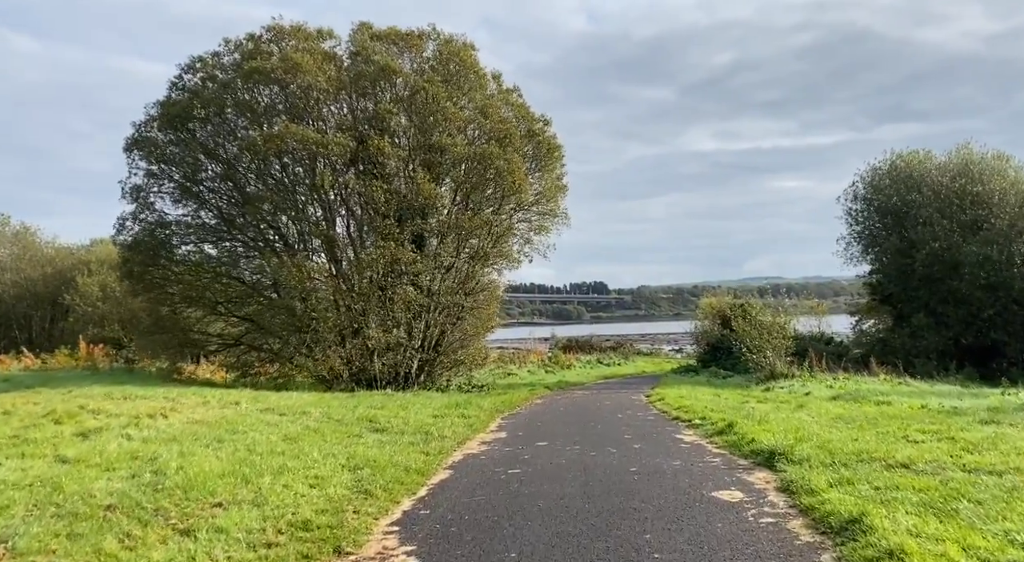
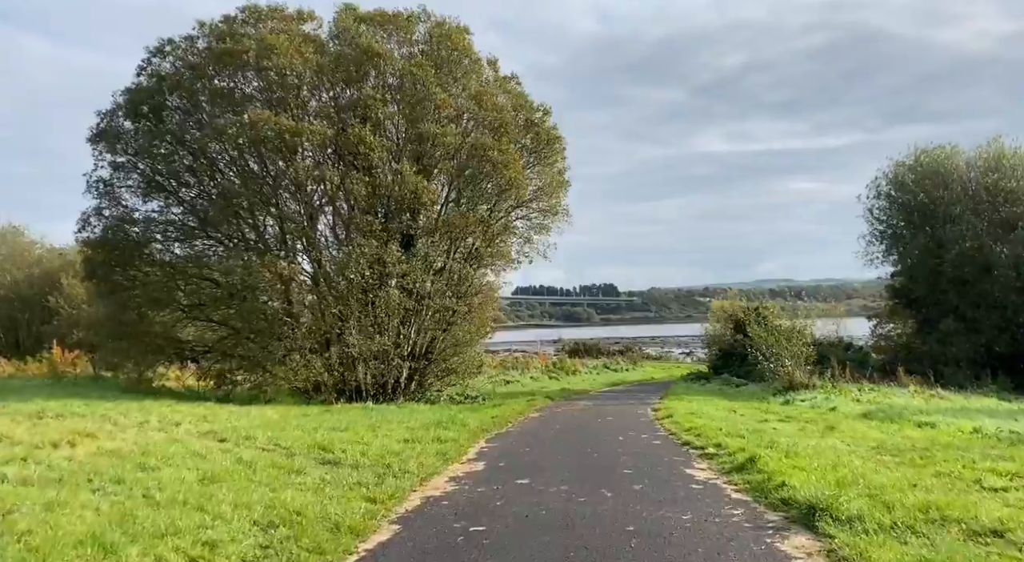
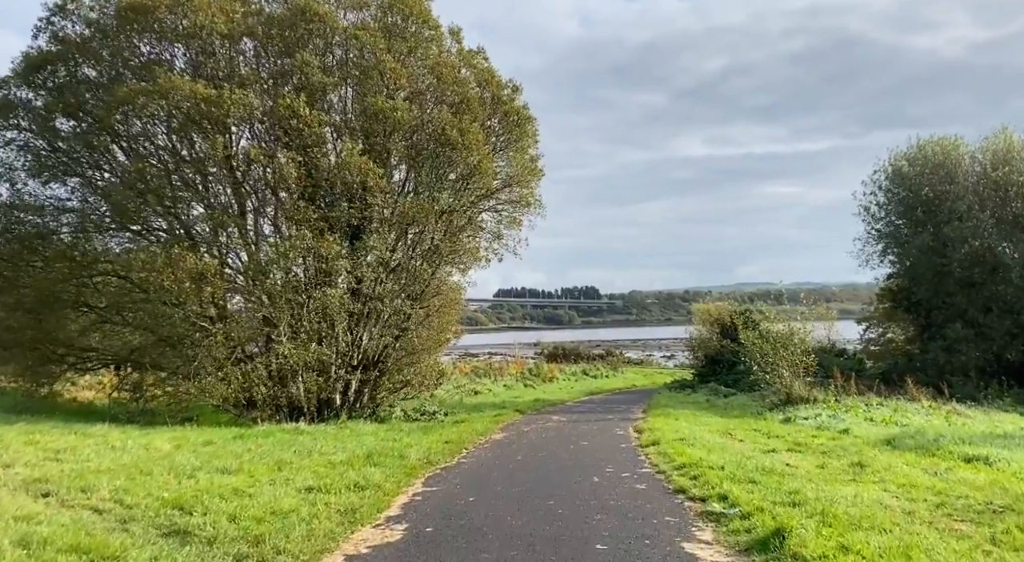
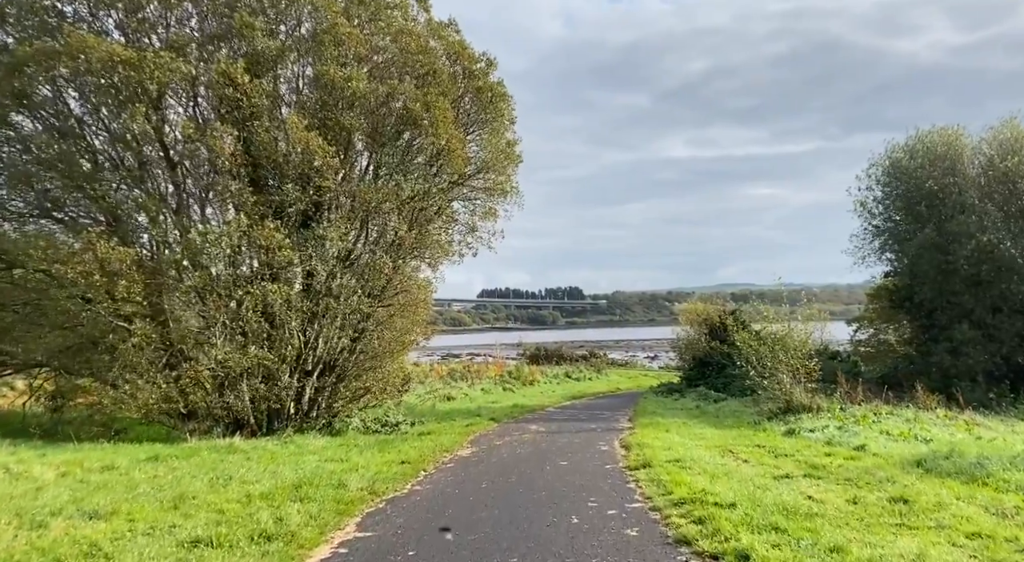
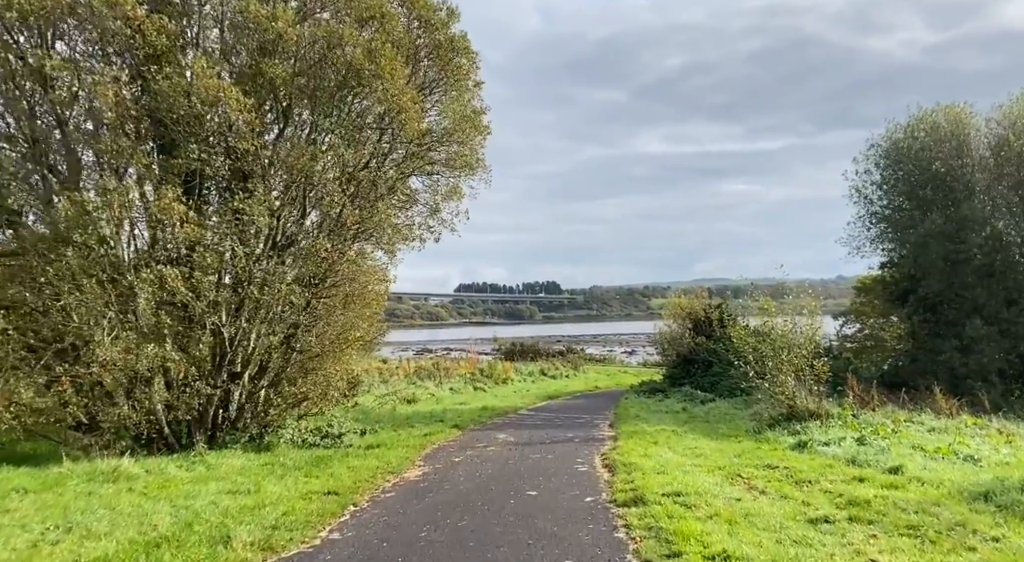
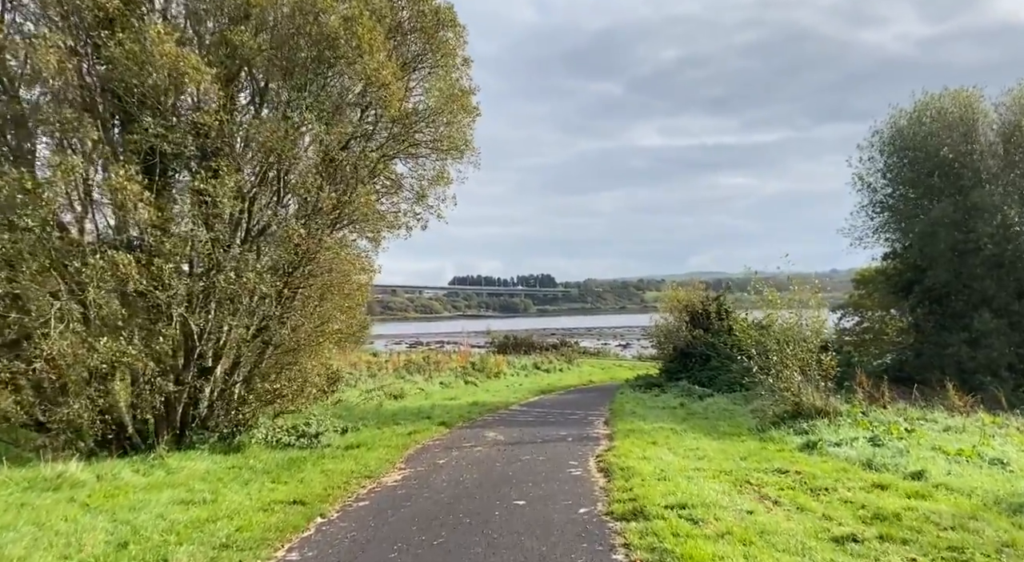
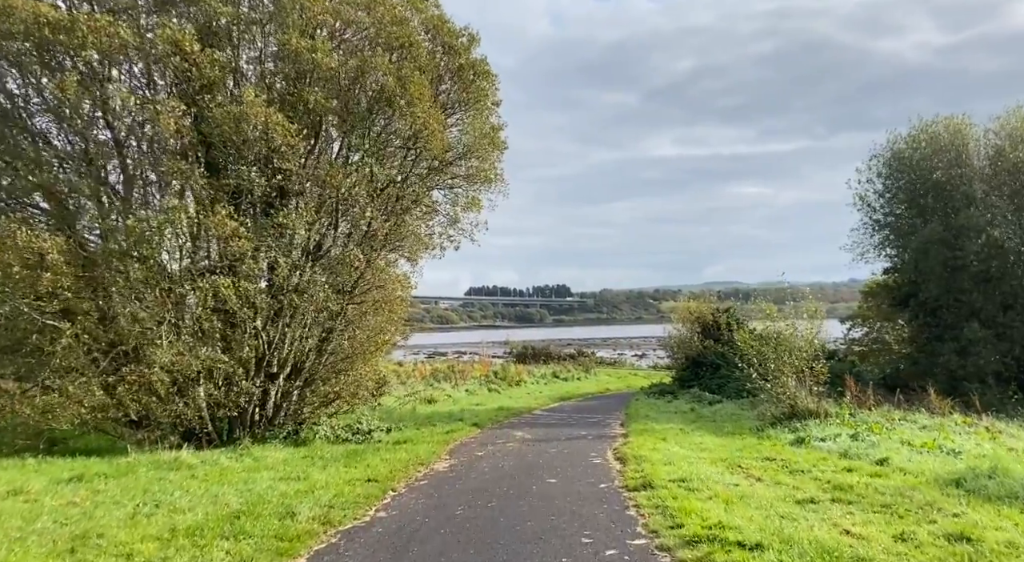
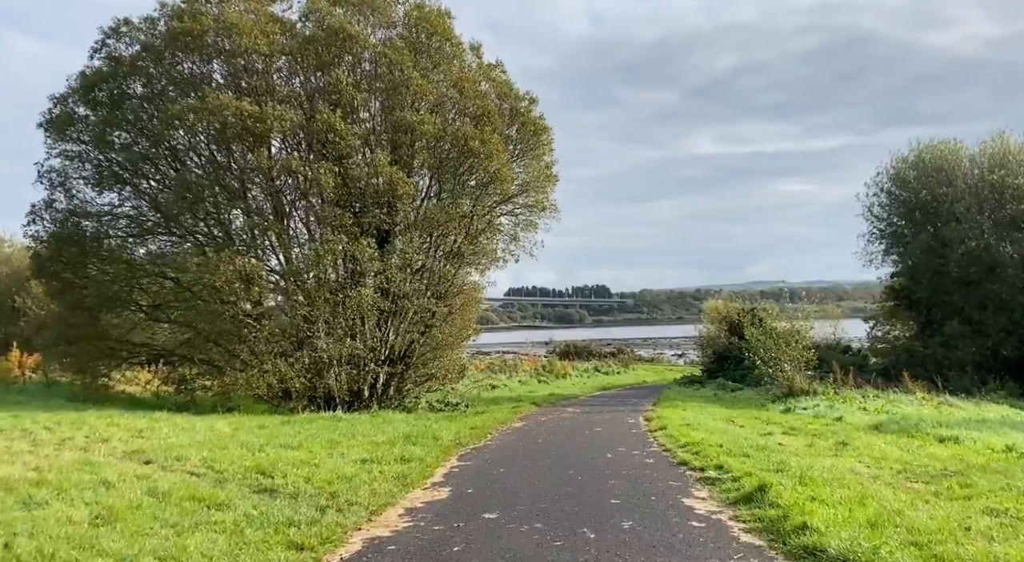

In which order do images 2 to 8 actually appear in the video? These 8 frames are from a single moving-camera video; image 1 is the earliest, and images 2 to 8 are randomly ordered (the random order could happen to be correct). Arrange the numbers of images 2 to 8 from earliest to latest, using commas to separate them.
2, 8, 3, 4, 7, 5, 6
